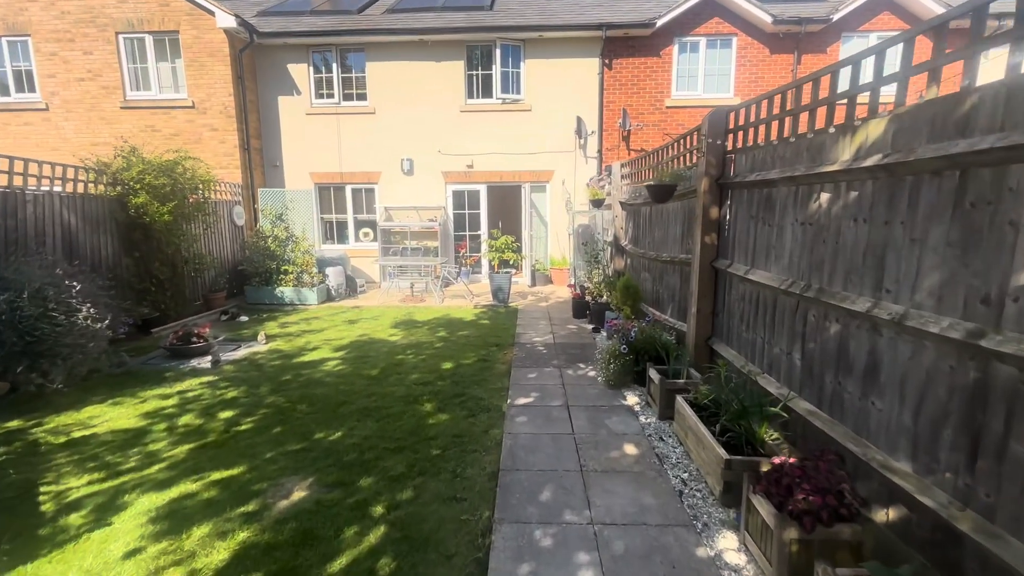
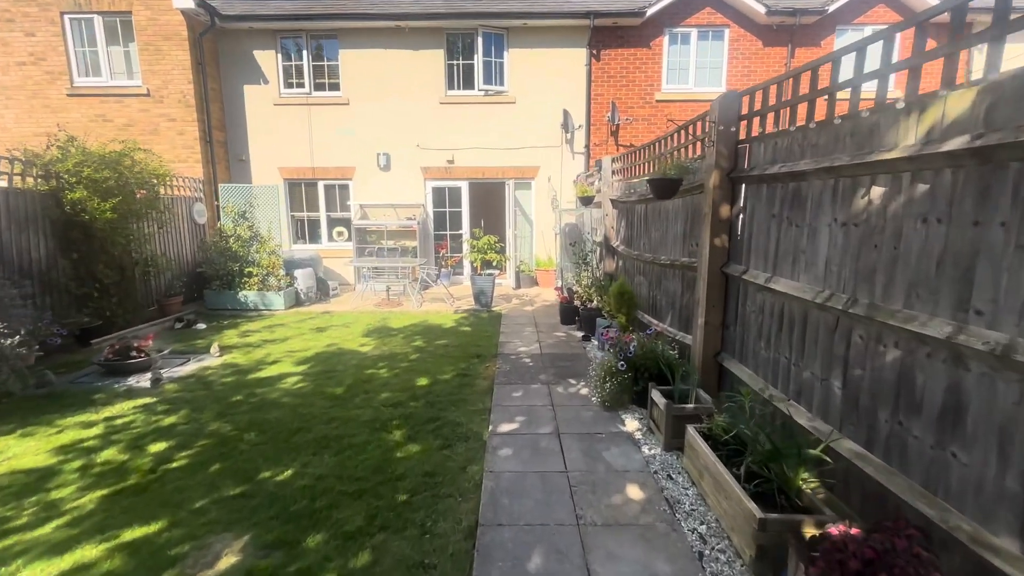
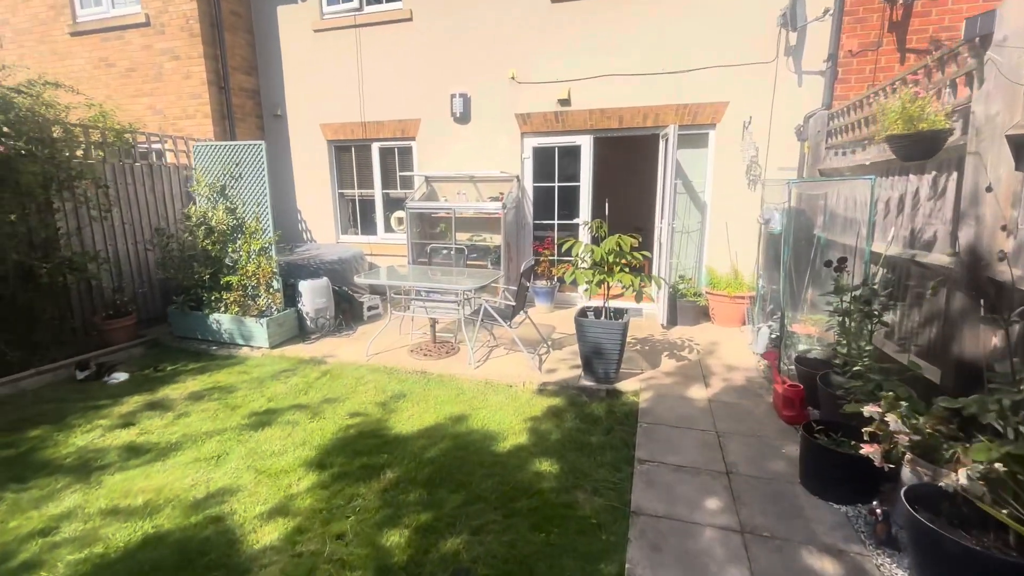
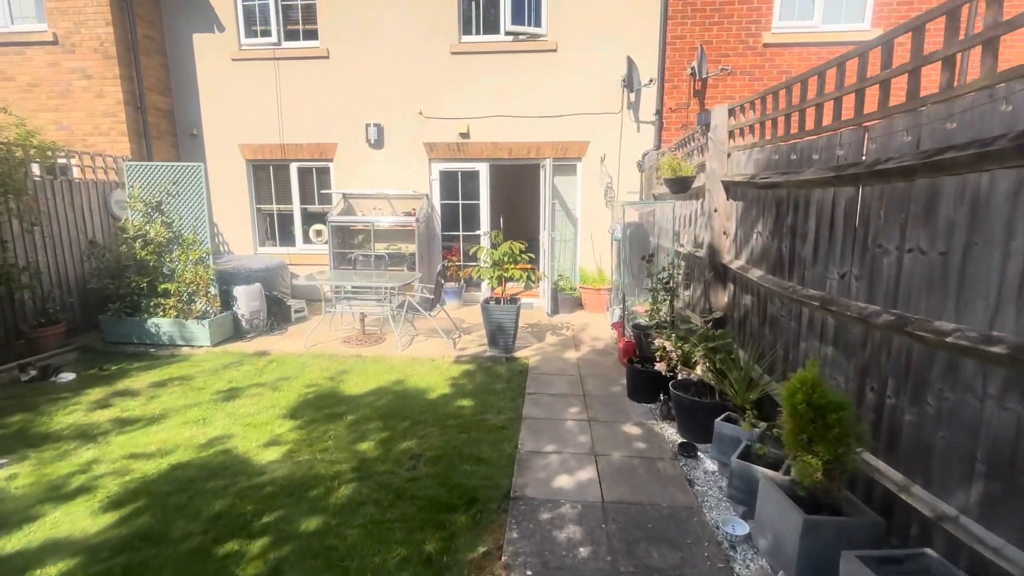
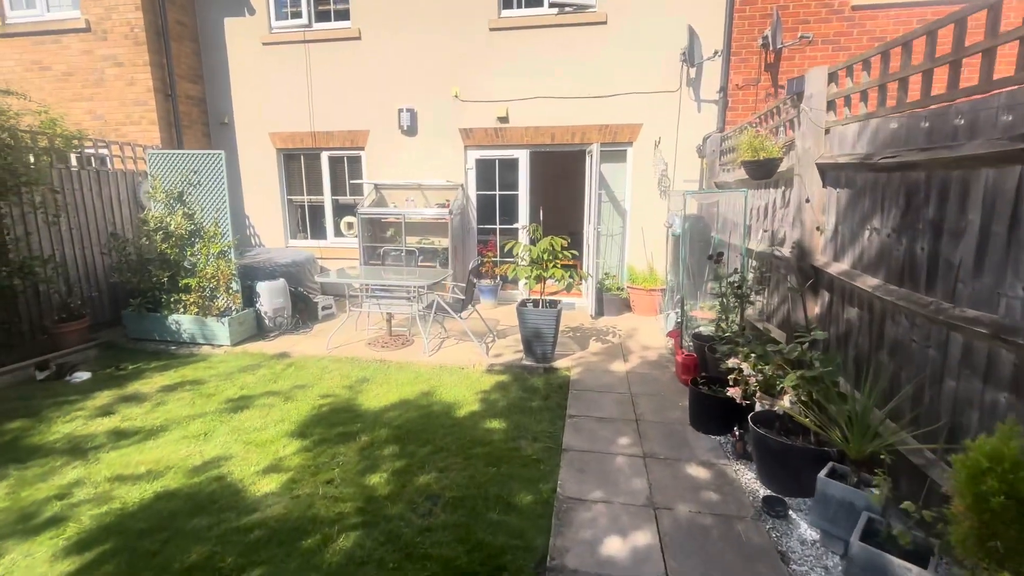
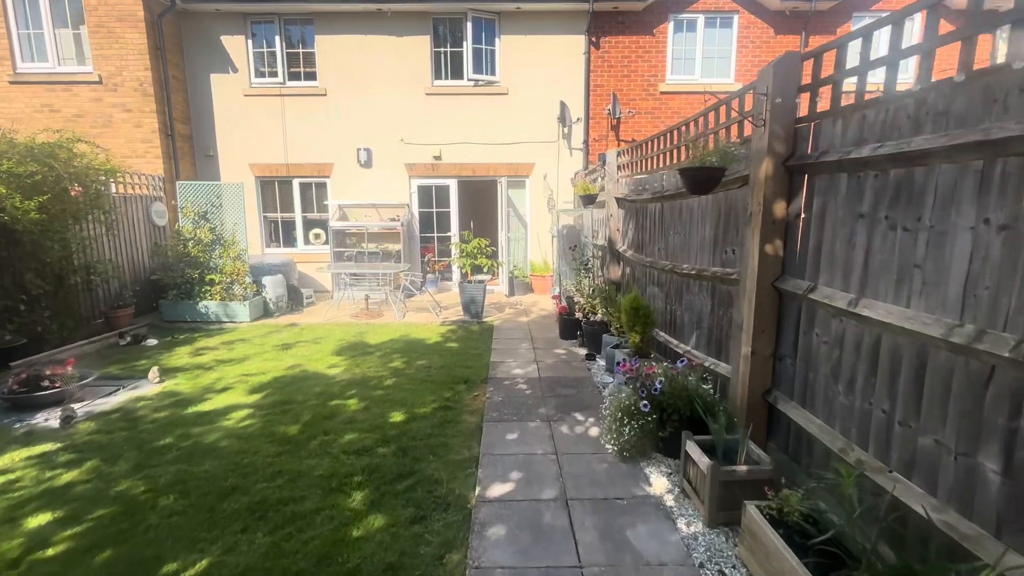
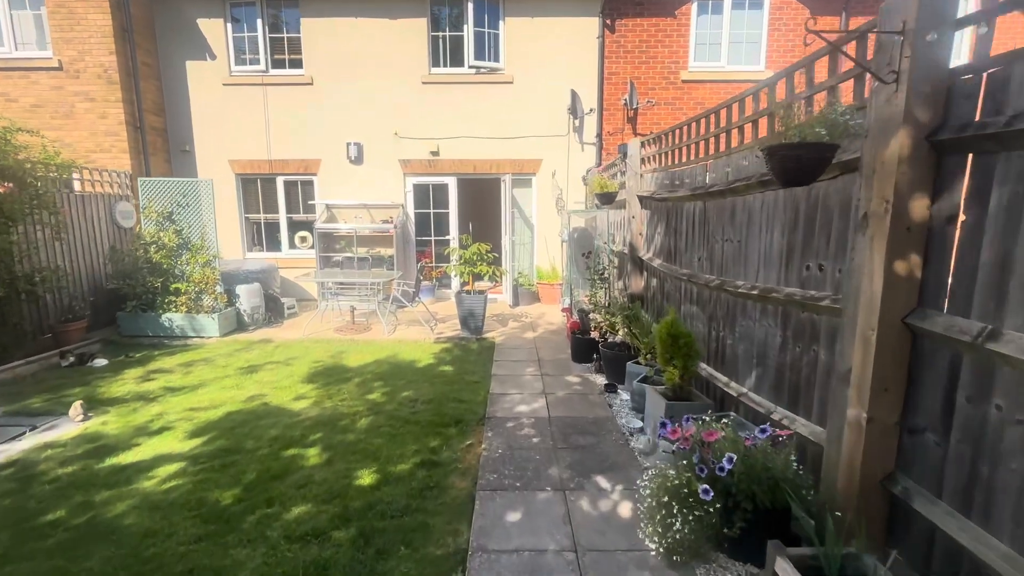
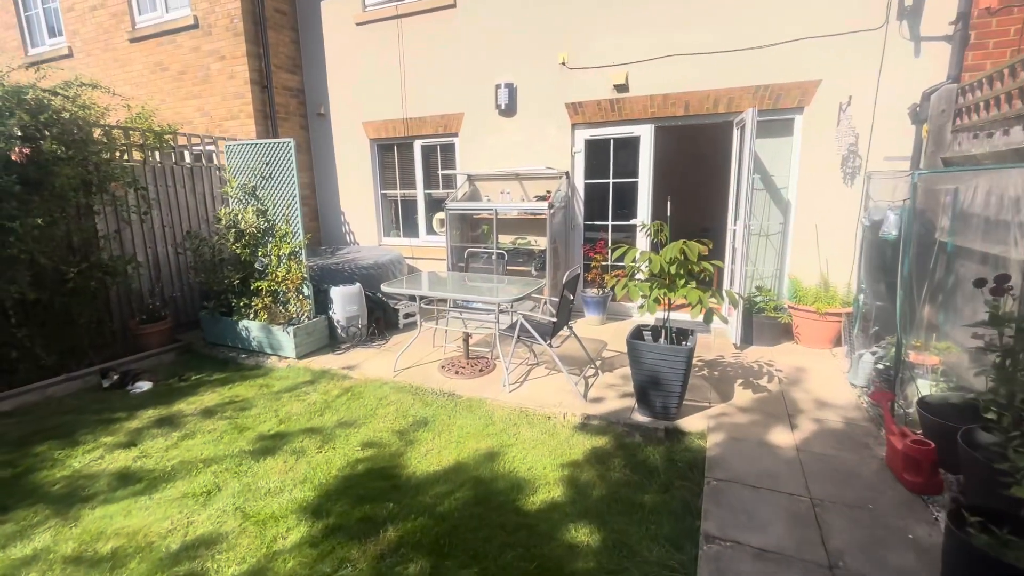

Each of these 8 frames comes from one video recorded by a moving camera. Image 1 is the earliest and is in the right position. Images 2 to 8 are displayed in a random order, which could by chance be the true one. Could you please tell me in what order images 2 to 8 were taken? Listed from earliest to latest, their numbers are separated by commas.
2, 6, 7, 4, 5, 3, 8
